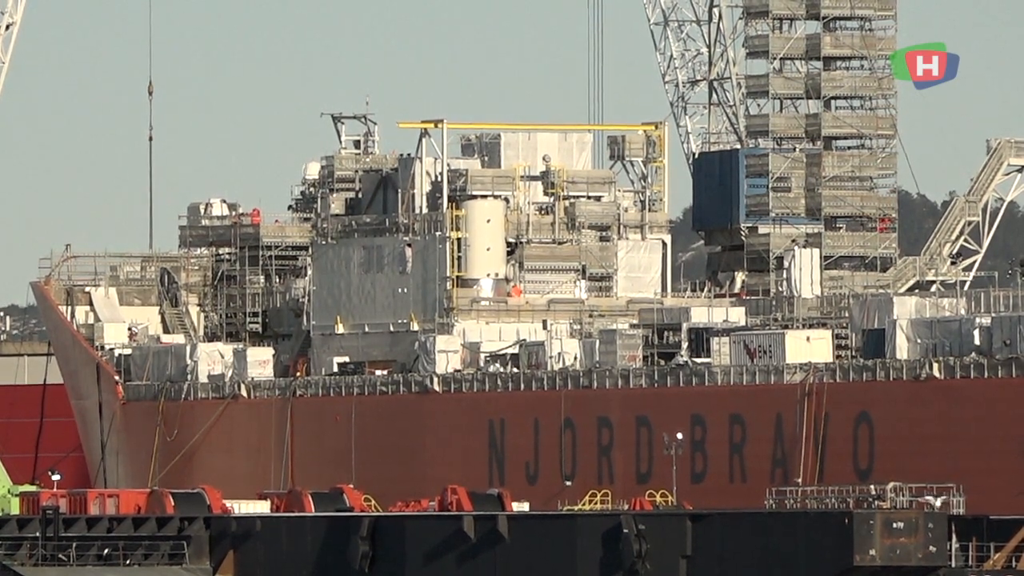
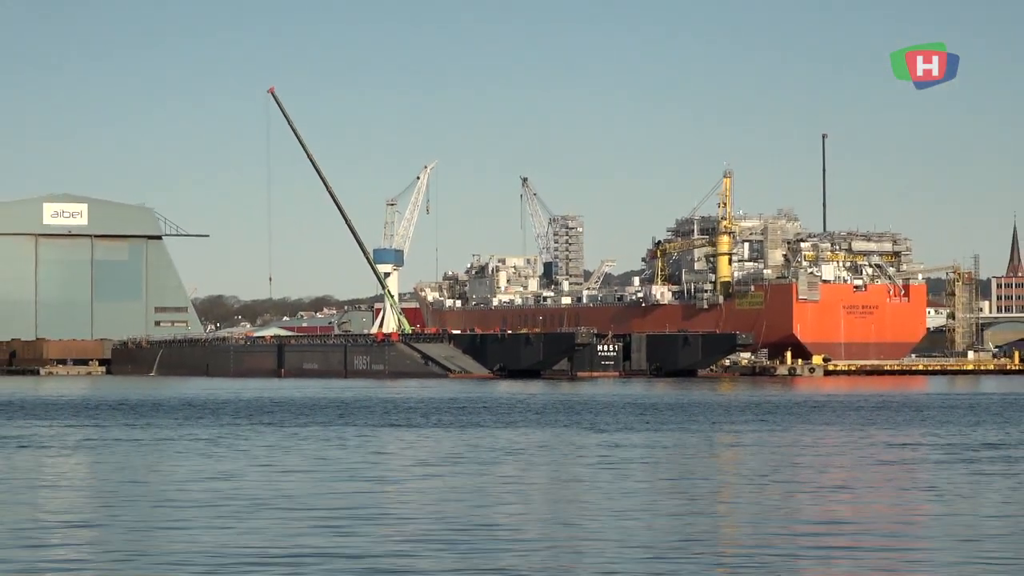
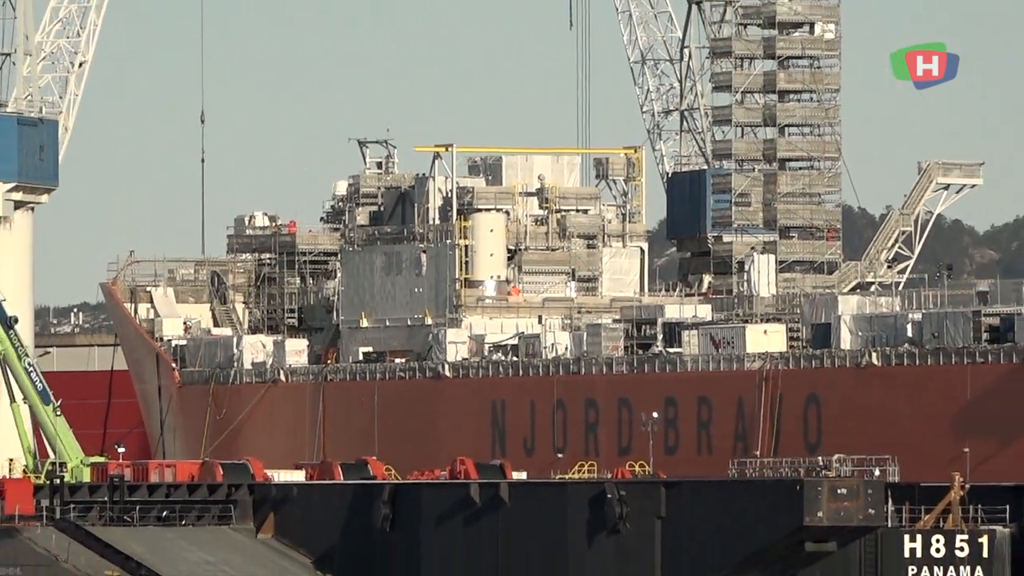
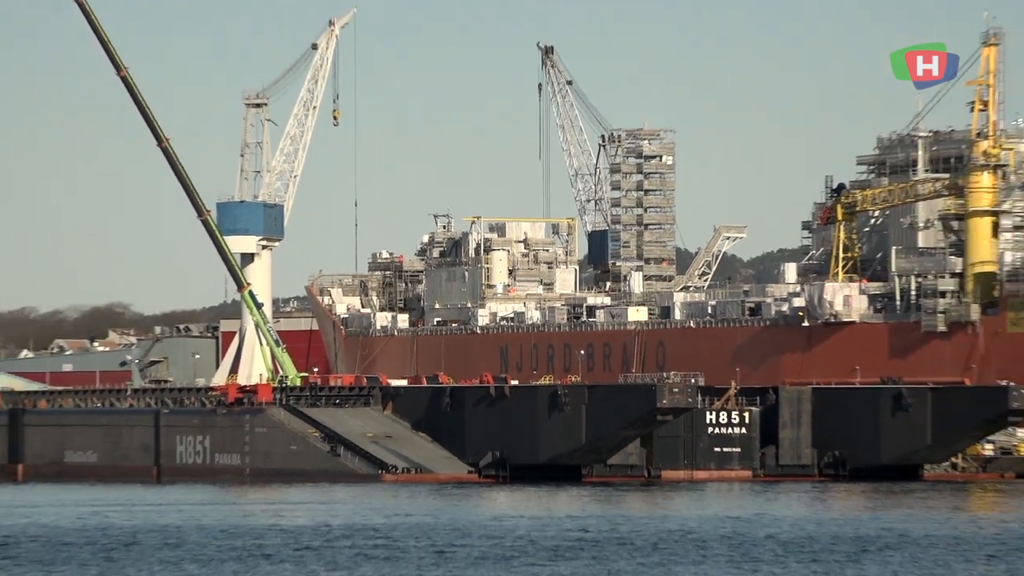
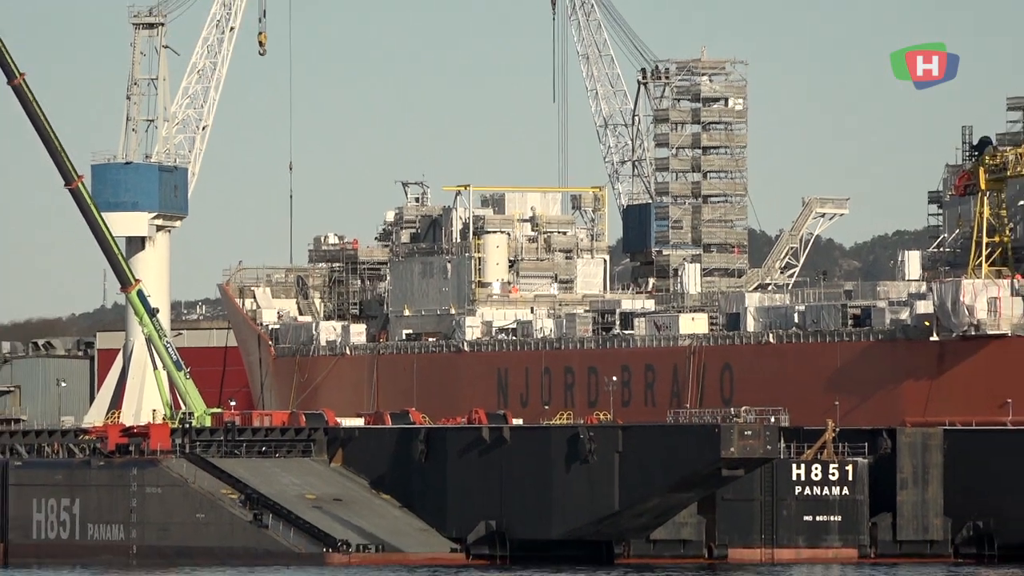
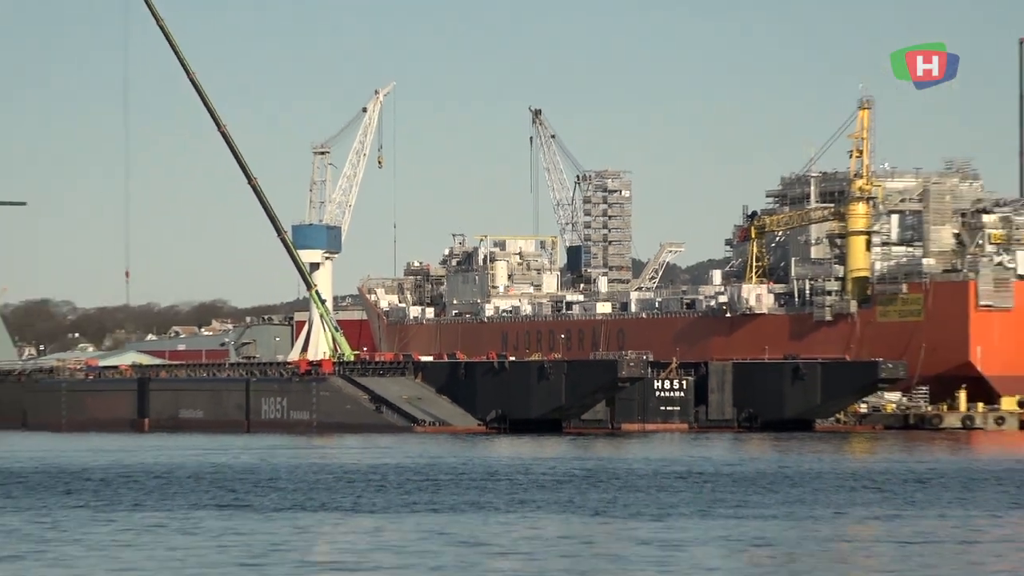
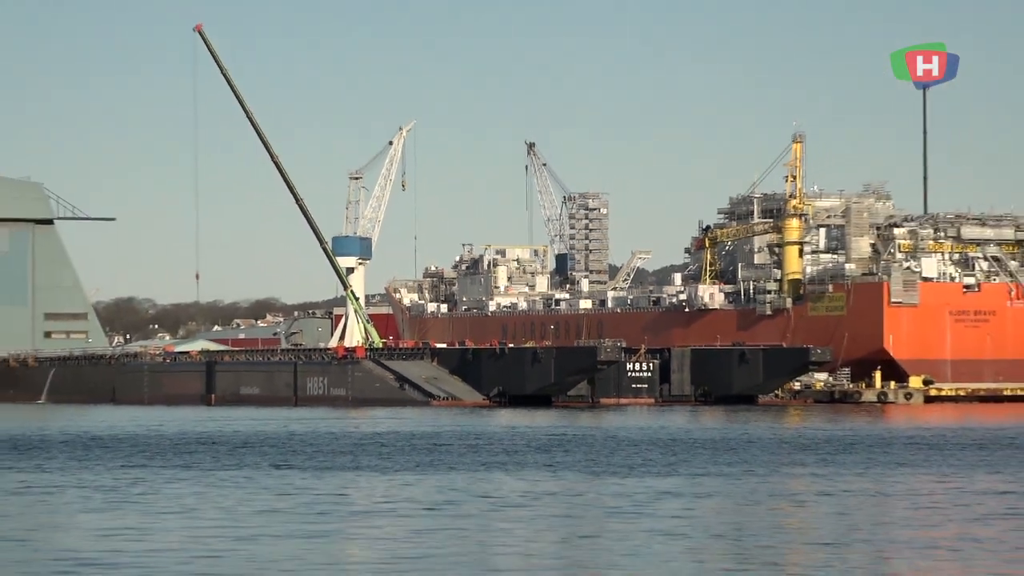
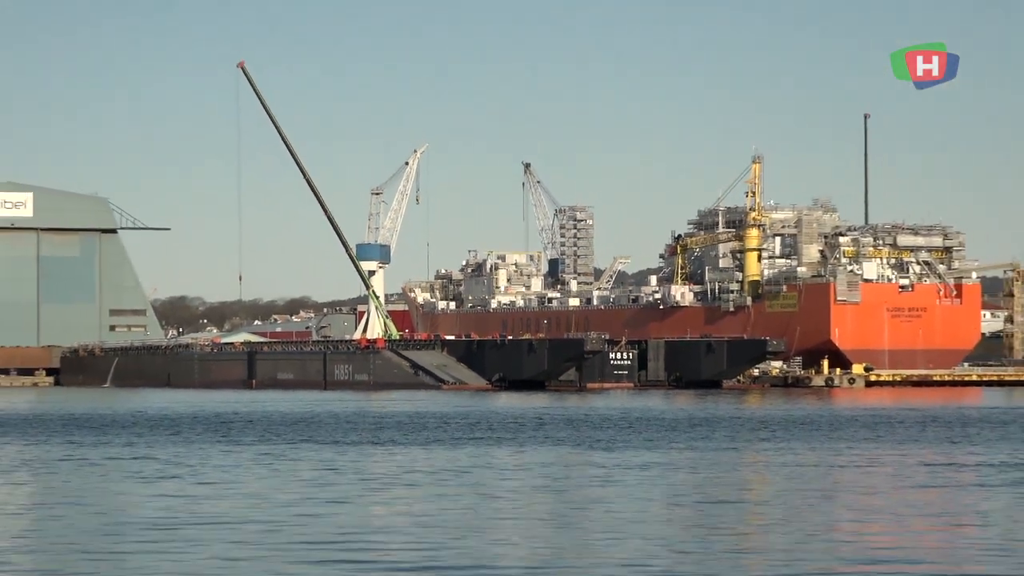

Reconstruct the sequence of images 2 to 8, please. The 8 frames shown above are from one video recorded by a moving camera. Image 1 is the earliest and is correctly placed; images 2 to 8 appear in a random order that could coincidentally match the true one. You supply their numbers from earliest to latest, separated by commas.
3, 5, 4, 6, 7, 8, 2
